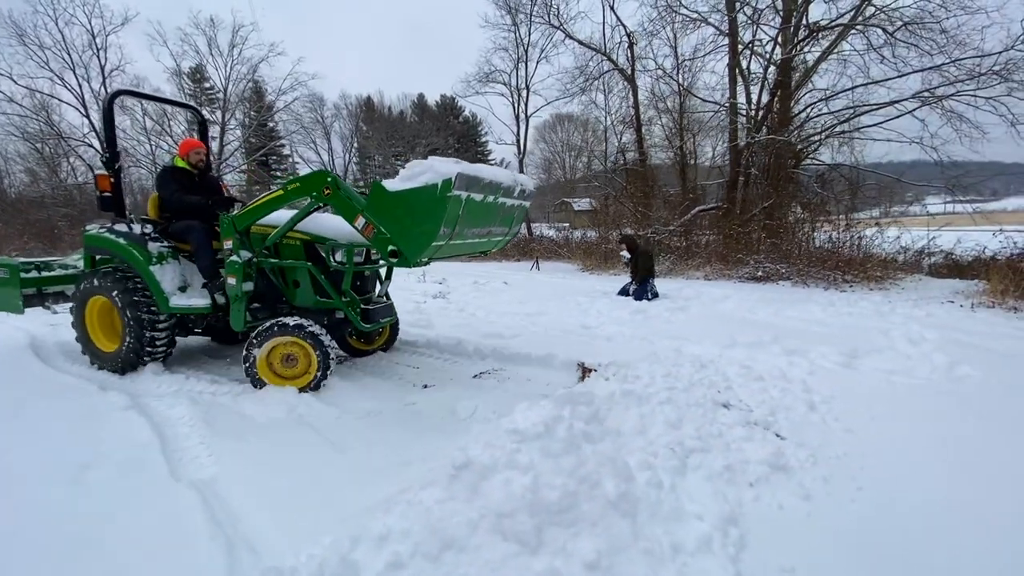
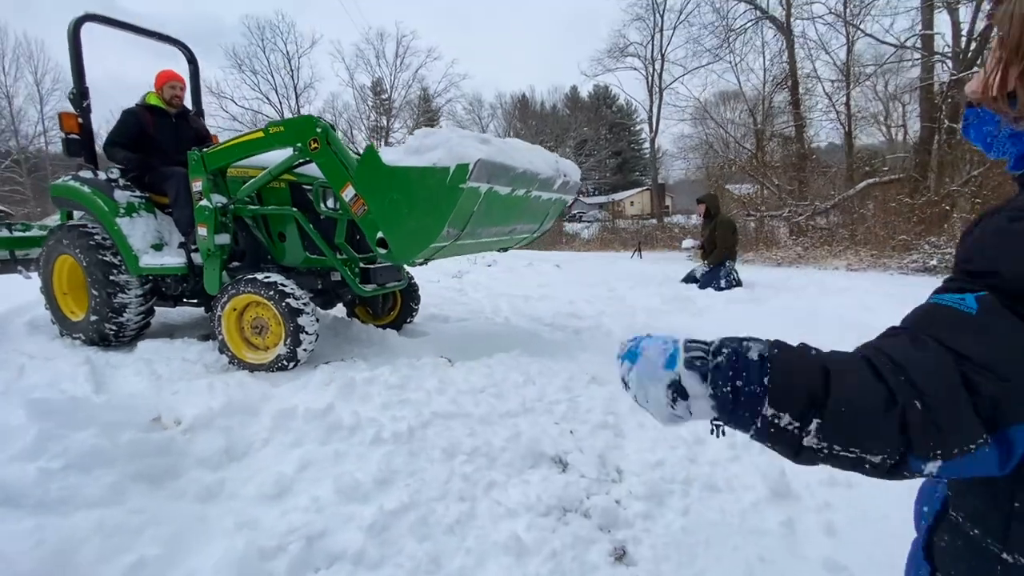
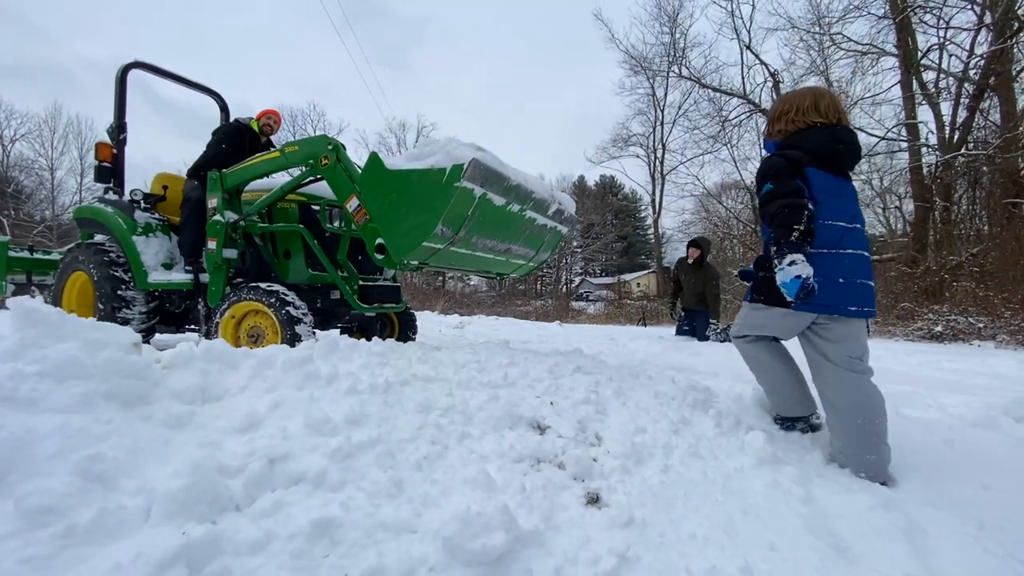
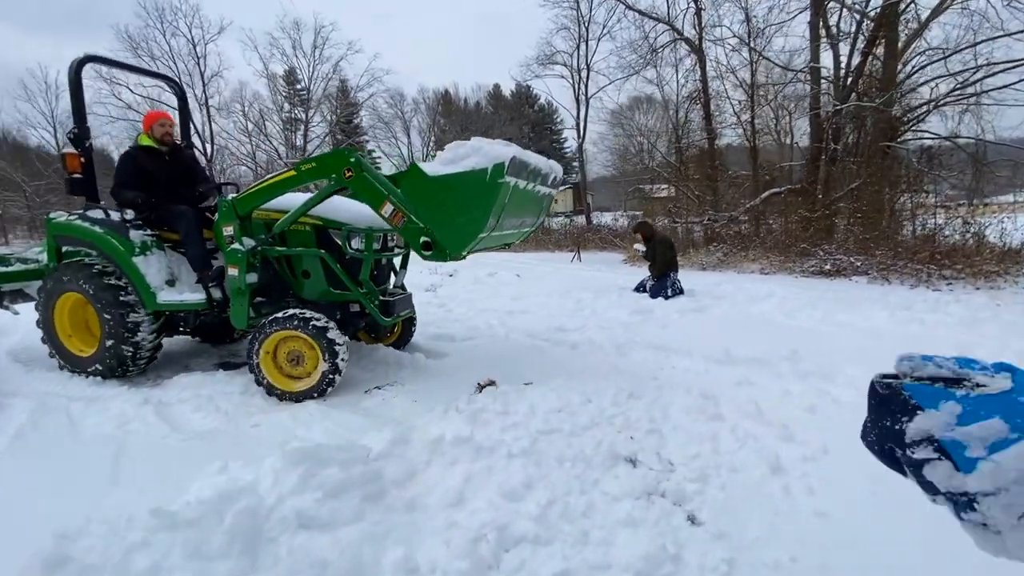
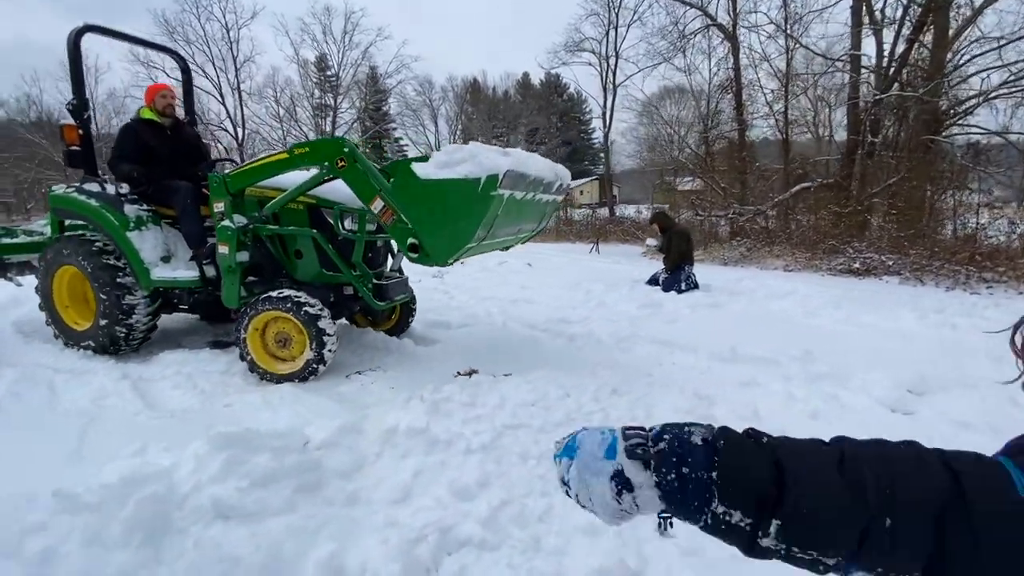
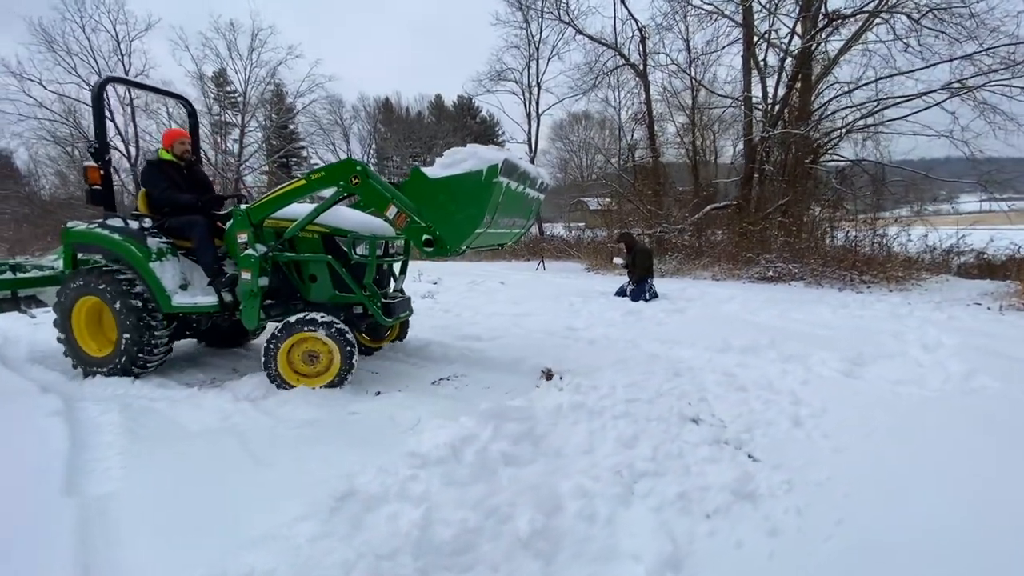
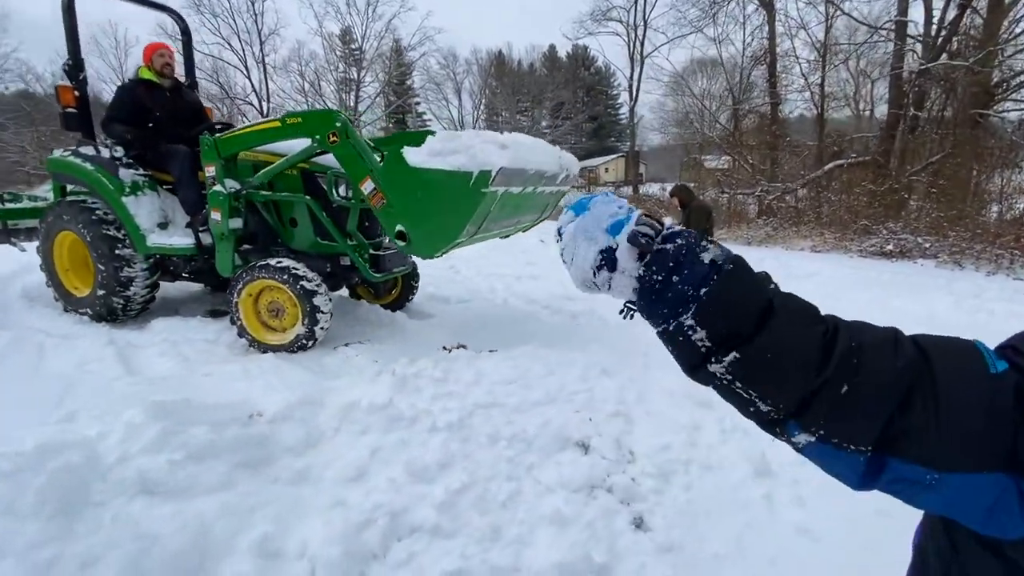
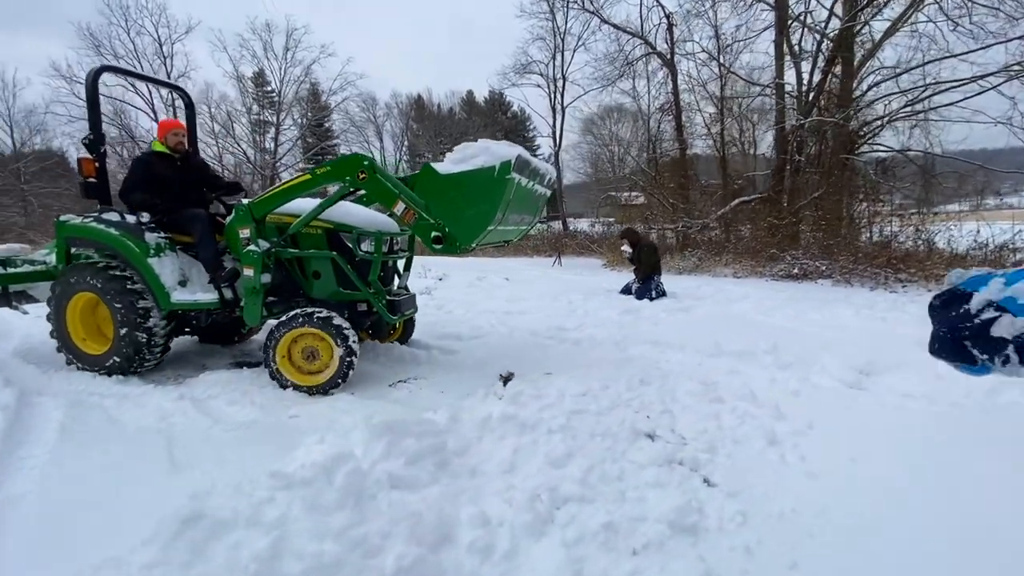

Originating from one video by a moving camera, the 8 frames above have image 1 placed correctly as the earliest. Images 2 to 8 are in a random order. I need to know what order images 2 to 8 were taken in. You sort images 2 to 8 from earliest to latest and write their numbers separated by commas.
6, 8, 4, 5, 7, 2, 3
